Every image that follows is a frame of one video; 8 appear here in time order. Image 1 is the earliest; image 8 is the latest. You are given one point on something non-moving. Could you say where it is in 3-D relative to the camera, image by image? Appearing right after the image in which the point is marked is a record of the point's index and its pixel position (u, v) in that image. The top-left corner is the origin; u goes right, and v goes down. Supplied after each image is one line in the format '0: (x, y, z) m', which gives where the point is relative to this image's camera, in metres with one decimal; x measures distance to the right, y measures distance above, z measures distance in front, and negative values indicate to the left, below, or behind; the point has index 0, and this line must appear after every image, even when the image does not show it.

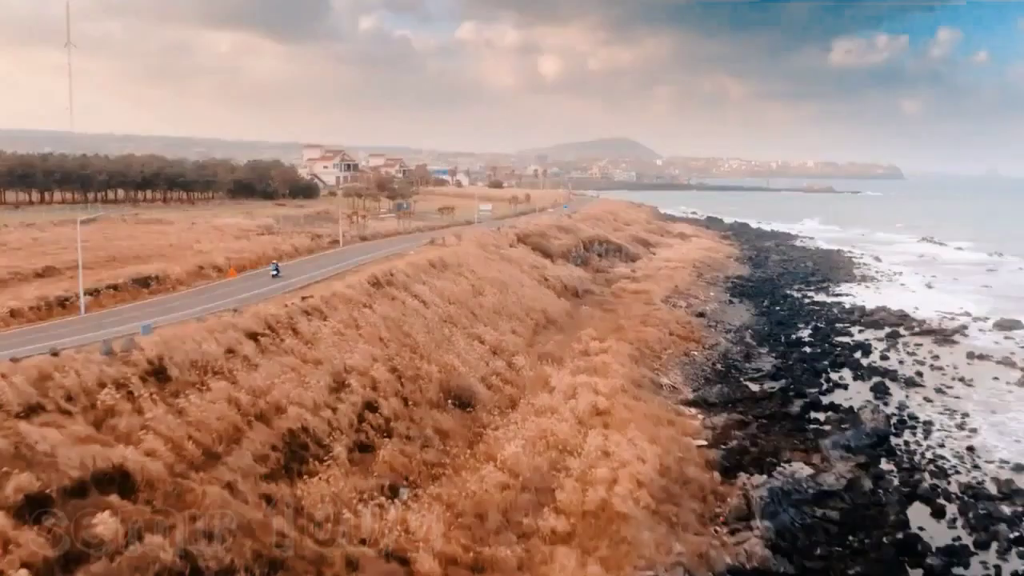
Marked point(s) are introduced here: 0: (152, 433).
0: (-5.0, -2.0, +14.8) m
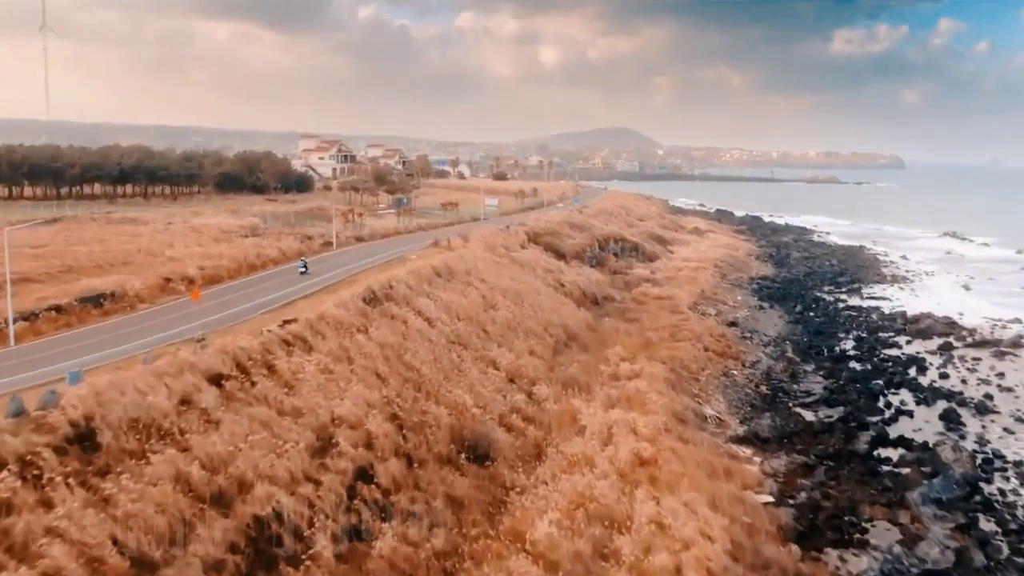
0: (-4.5, -2.5, +10.7) m
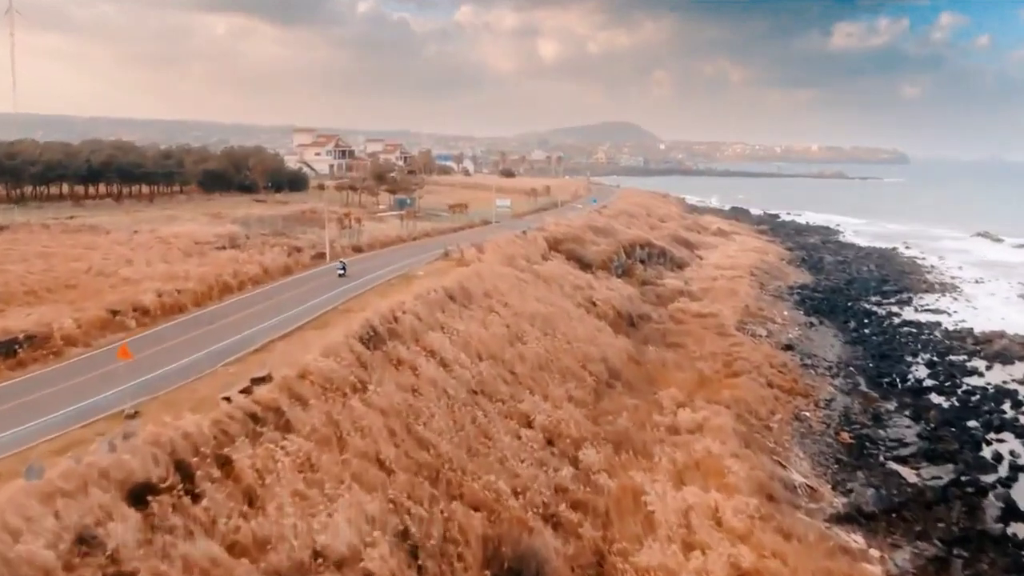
0: (-3.8, -3.2, +5.5) m
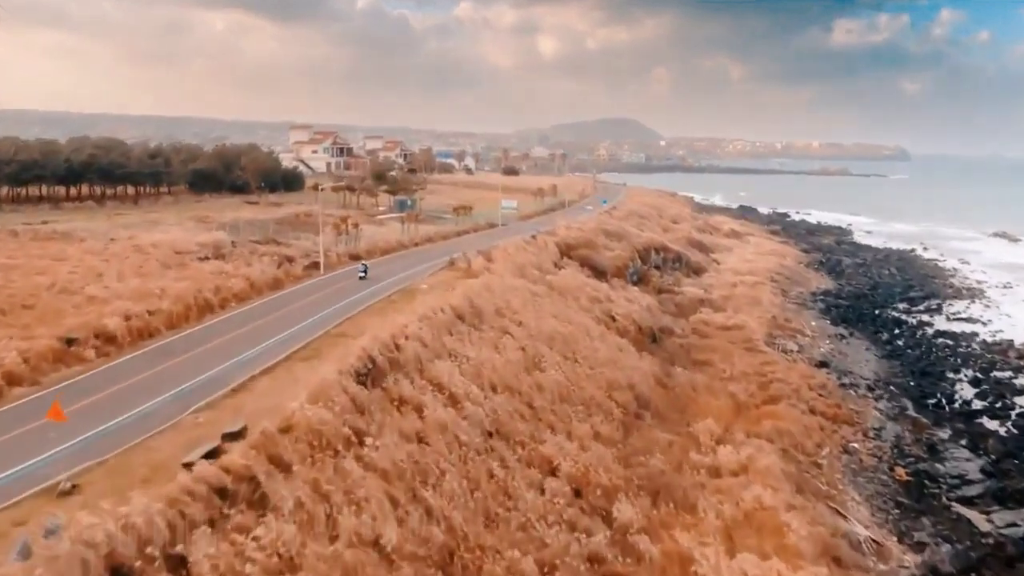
0: (-3.5, -3.7, +2.8) m
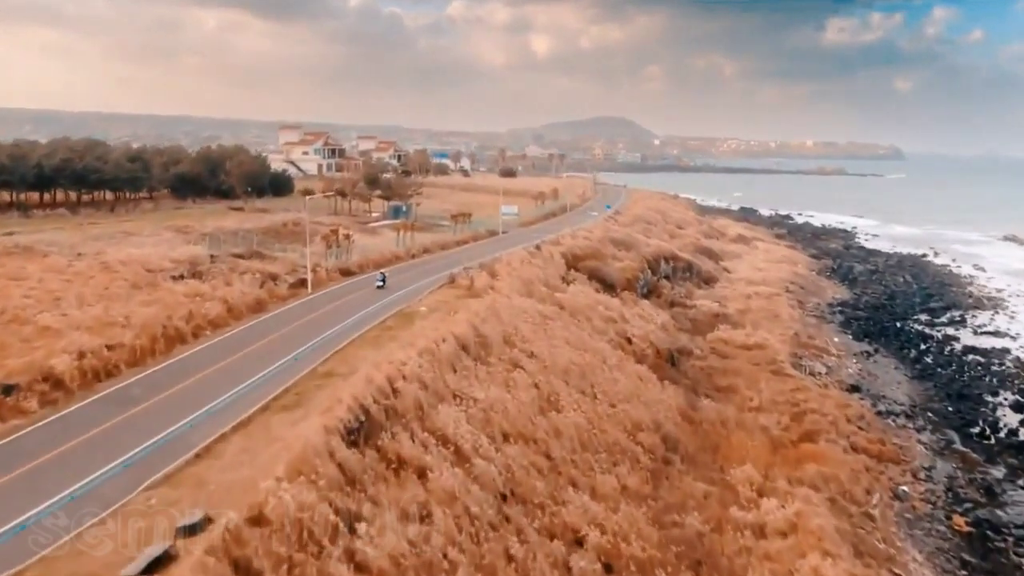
0: (-3.2, -4.2, +0.3) m
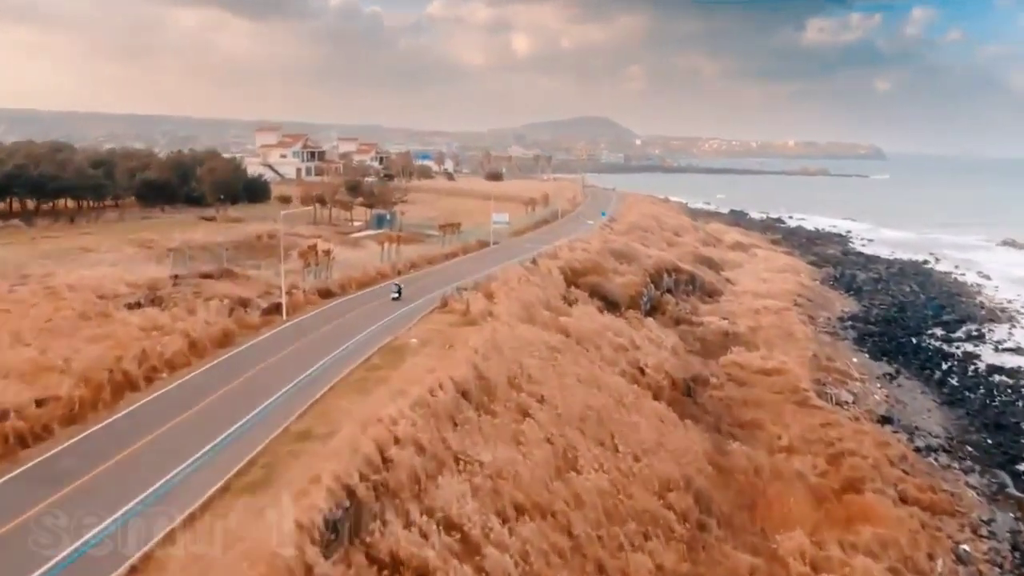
0: (-2.7, -4.8, -2.5) m
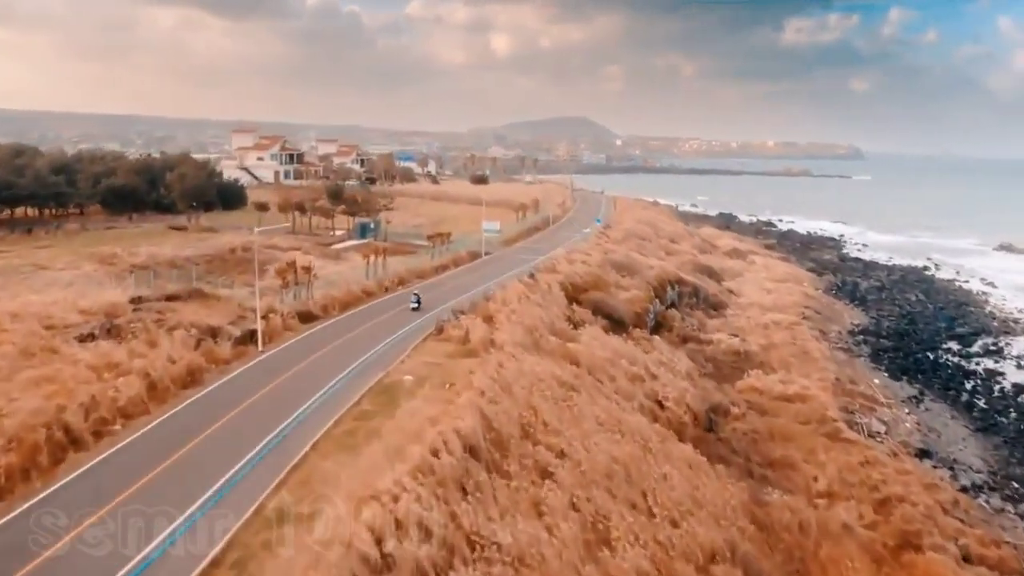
0: (-2.1, -5.2, -5.1) m
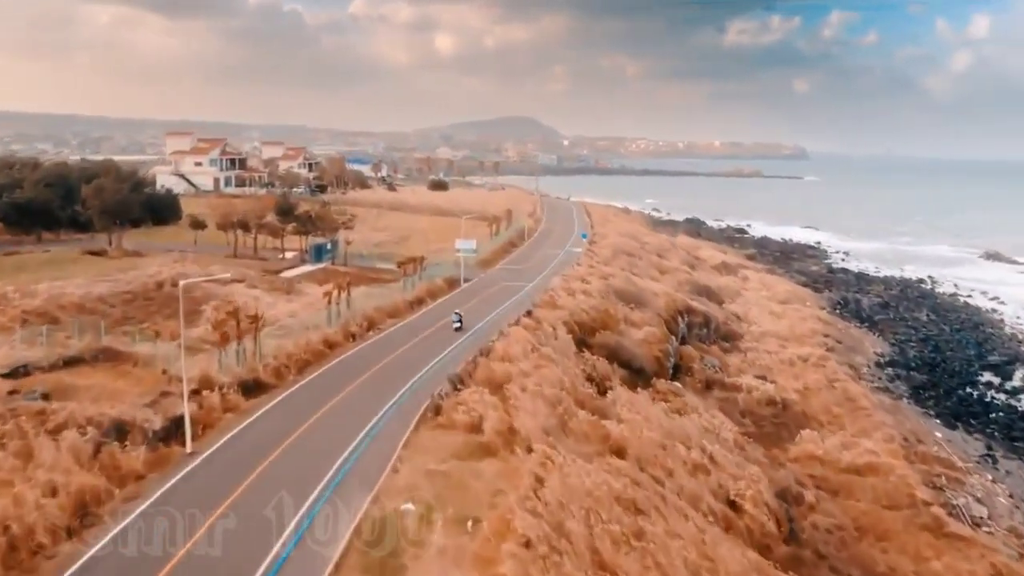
0: (-0.4, -6.2, -10.7) m
